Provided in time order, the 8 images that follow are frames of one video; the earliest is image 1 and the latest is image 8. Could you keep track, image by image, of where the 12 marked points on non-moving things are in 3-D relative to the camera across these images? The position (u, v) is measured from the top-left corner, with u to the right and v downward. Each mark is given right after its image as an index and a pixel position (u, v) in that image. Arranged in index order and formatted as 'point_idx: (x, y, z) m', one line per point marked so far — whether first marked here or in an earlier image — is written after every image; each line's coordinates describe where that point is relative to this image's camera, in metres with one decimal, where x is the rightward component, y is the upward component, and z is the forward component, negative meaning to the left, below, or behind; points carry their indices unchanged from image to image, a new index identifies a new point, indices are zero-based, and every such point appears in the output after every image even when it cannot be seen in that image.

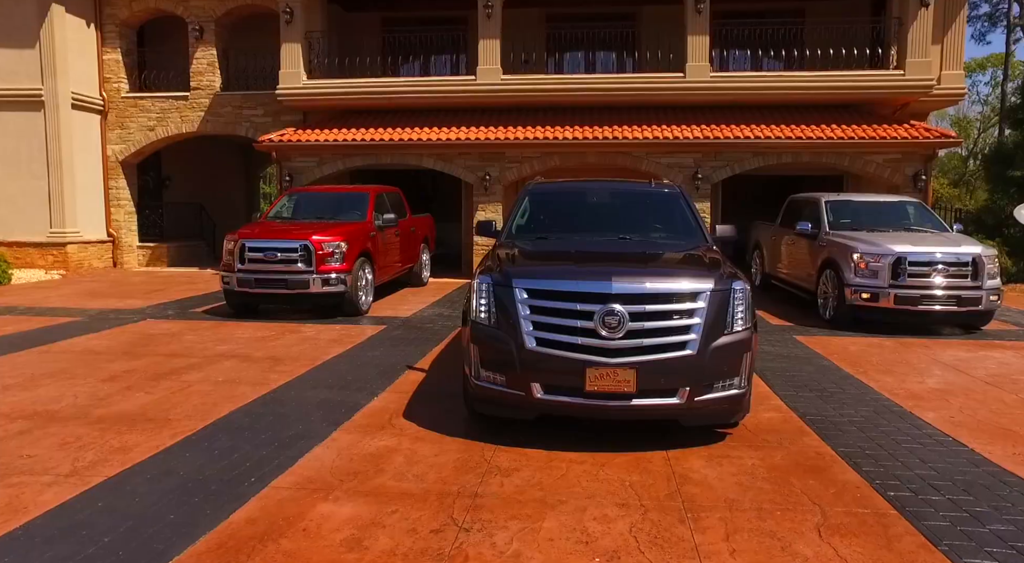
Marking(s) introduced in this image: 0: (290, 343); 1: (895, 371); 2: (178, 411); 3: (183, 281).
0: (-2.7, -0.8, +7.2) m
1: (+4.0, -0.9, +6.2) m
2: (-2.7, -1.0, +4.8) m
3: (-7.7, +0.1, +13.8) m
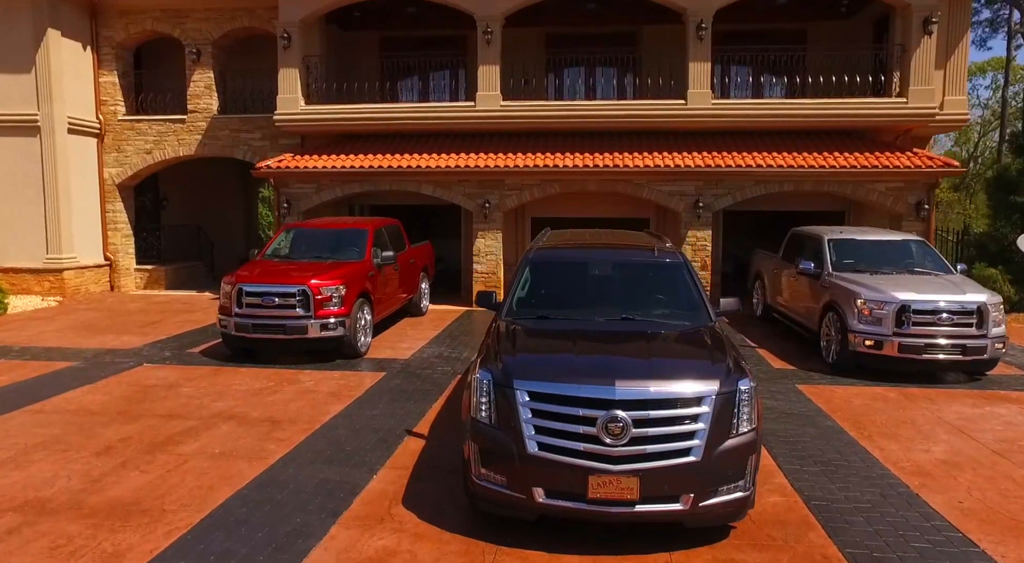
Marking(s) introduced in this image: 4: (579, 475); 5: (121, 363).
0: (-2.7, -1.4, +7.1) m
1: (+4.0, -1.6, +6.2) m
2: (-2.6, -1.7, +4.7) m
3: (-7.7, -0.6, +13.7) m
4: (+0.4, -1.2, +3.7) m
5: (-5.7, -1.2, +8.7) m
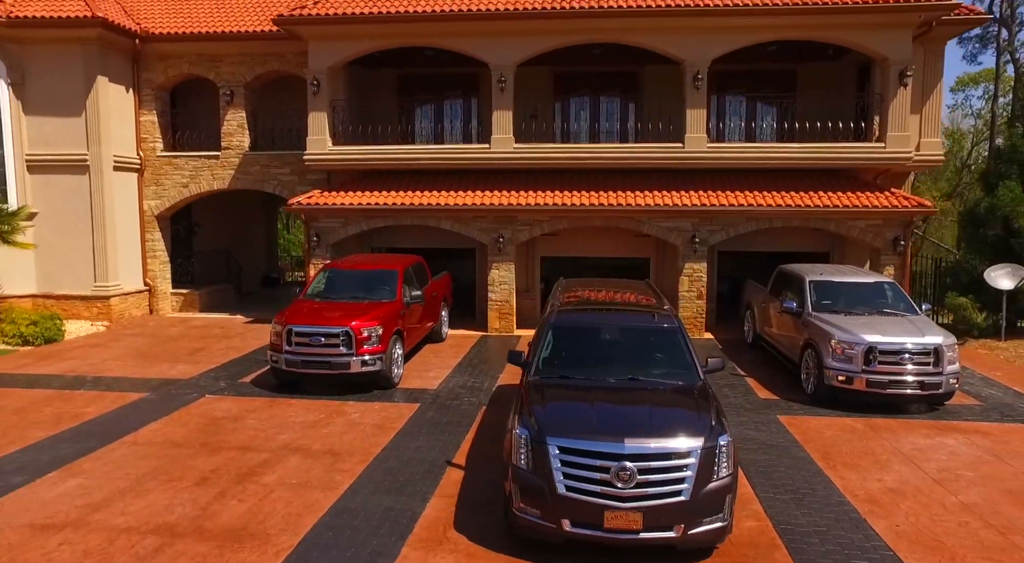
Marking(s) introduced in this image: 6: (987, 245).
0: (-2.4, -2.1, +8.3) m
1: (+4.3, -2.3, +7.4) m
2: (-2.4, -2.4, +5.9) m
3: (-7.4, -1.2, +14.9) m
4: (+0.7, -1.9, +4.9) m
5: (-5.4, -1.9, +9.9) m
6: (+11.0, +0.8, +13.7) m
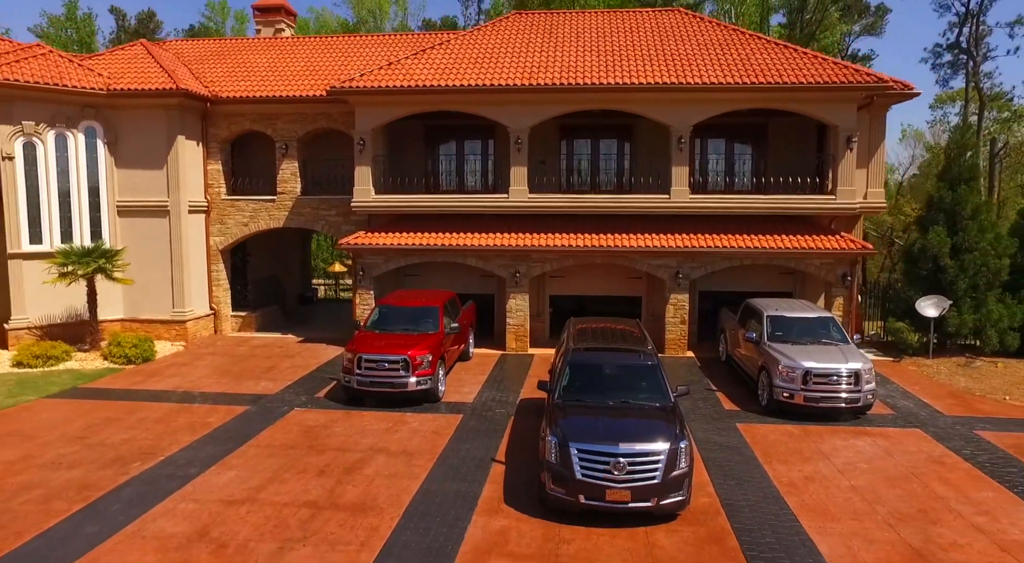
0: (-1.9, -2.9, +11.1) m
1: (+4.8, -3.0, +10.2) m
2: (-1.9, -3.2, +8.7) m
3: (-7.0, -2.0, +17.7) m
4: (+1.2, -2.7, +7.8) m
5: (-5.0, -2.7, +12.7) m
6: (+11.5, +0.1, +16.6) m
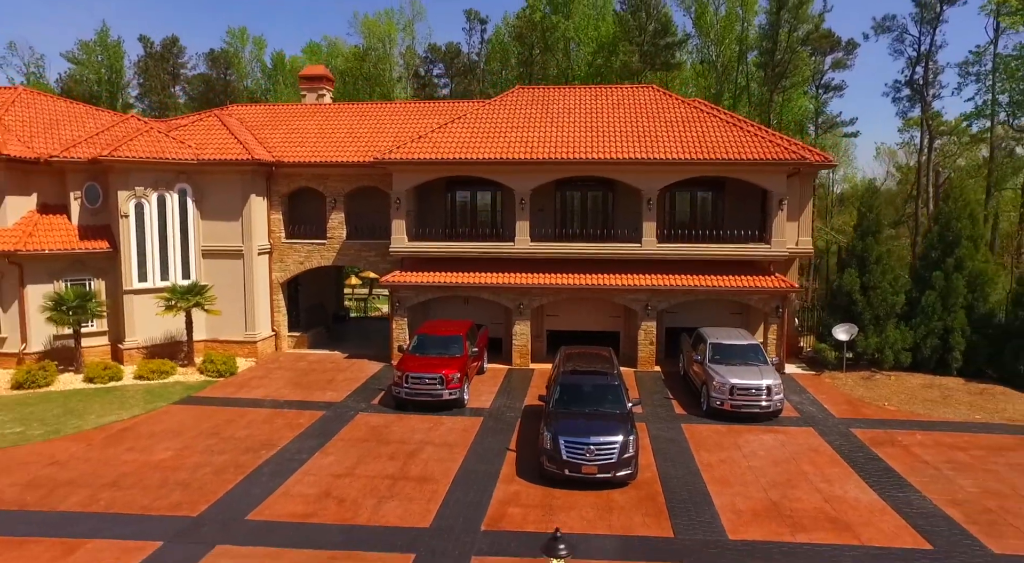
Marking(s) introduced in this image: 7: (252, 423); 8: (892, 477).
0: (-1.7, -4.0, +15.6) m
1: (+5.0, -4.1, +14.7) m
2: (-1.7, -4.3, +13.2) m
3: (-6.8, -3.1, +22.2) m
4: (+1.4, -3.8, +12.3) m
5: (-4.8, -3.8, +17.2) m
6: (+11.6, -1.0, +21.1) m
7: (-7.1, -3.9, +16.2) m
8: (+8.2, -4.2, +12.9) m
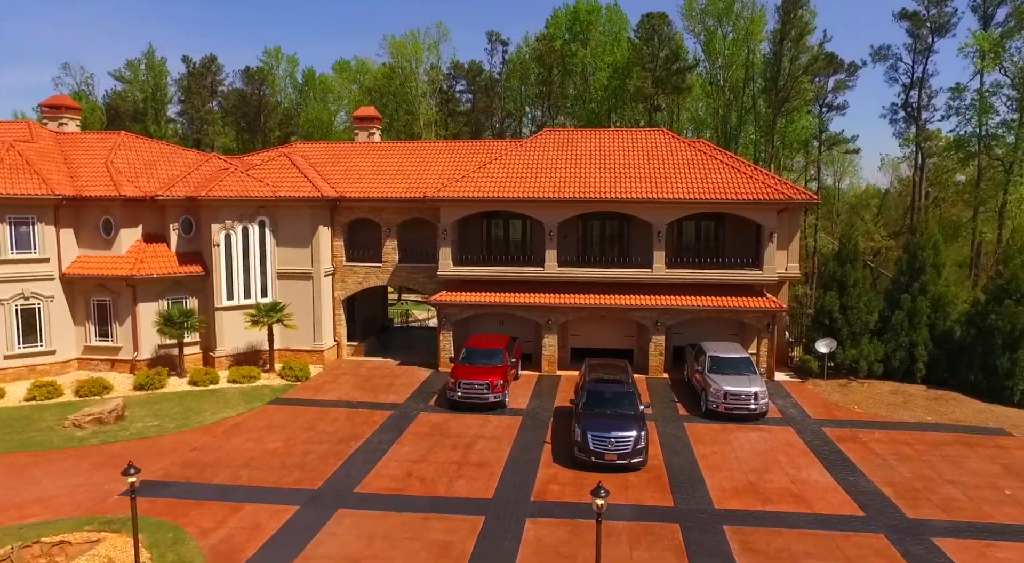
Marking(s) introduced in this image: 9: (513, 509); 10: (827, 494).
0: (-0.6, -4.8, +19.4) m
1: (+6.1, -5.0, +18.4) m
2: (-0.6, -5.1, +17.0) m
3: (-5.5, -3.9, +26.1) m
4: (+2.4, -4.6, +16.0) m
5: (-3.6, -4.6, +21.1) m
6: (+12.9, -1.8, +24.7) m
7: (-5.9, -4.7, +20.1) m
8: (+9.3, -5.1, +16.5) m
9: (0.0, -5.5, +14.3) m
10: (+7.8, -5.3, +14.8) m
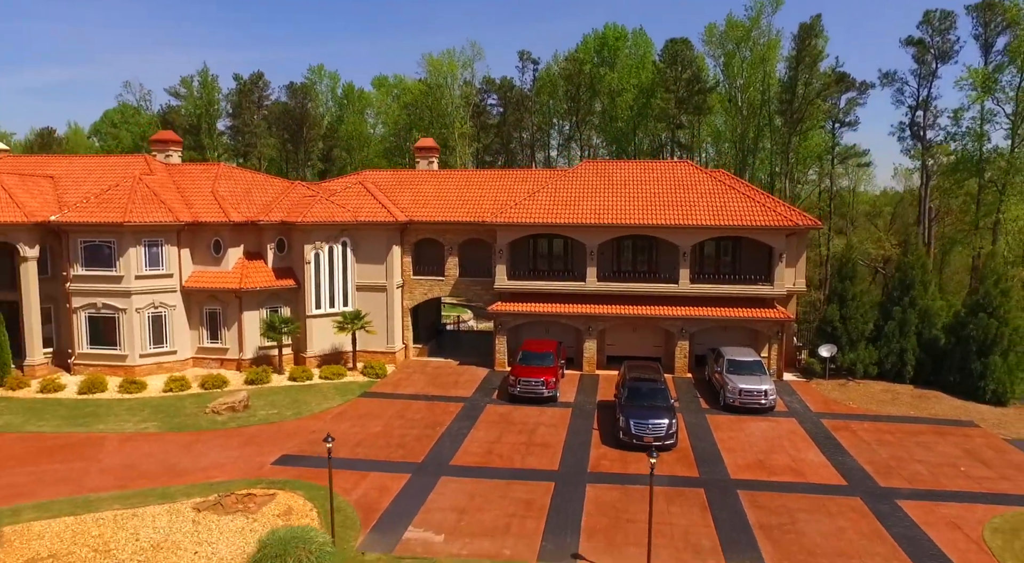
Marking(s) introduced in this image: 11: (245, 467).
0: (+1.5, -5.5, +23.8) m
1: (+8.1, -5.7, +22.6) m
2: (+1.4, -5.8, +21.4) m
3: (-3.3, -4.5, +30.6) m
4: (+4.4, -5.3, +20.3) m
5: (-1.5, -5.2, +25.5) m
6: (+15.1, -2.5, +28.7) m
7: (-3.8, -5.3, +24.6) m
8: (+11.3, -5.8, +20.6) m
9: (+2.0, -6.2, +18.6) m
10: (+9.8, -6.0, +18.9) m
11: (-8.7, -6.1, +19.4) m
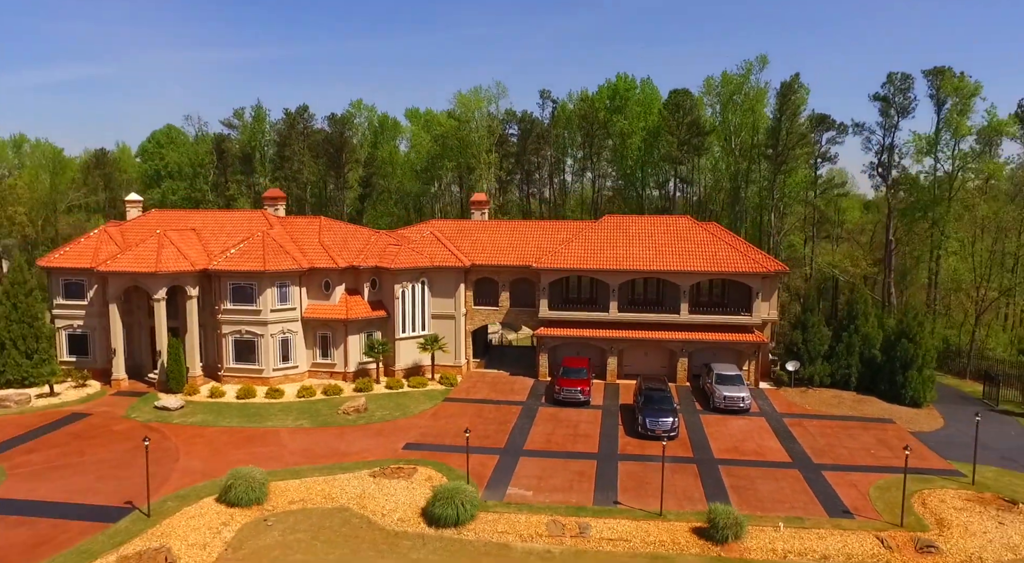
0: (+4.1, -7.5, +32.9) m
1: (+10.8, -7.7, +31.6) m
2: (+4.0, -7.8, +30.5) m
3: (-0.6, -6.5, +39.7) m
4: (+7.0, -7.3, +29.4) m
5: (+1.2, -7.2, +34.6) m
6: (+17.7, -4.5, +37.7) m
7: (-1.2, -7.3, +33.7) m
8: (+13.9, -7.8, +29.6) m
9: (+4.6, -8.2, +27.7) m
10: (+12.4, -8.0, +28.0) m
11: (-6.1, -8.1, +28.5) m
